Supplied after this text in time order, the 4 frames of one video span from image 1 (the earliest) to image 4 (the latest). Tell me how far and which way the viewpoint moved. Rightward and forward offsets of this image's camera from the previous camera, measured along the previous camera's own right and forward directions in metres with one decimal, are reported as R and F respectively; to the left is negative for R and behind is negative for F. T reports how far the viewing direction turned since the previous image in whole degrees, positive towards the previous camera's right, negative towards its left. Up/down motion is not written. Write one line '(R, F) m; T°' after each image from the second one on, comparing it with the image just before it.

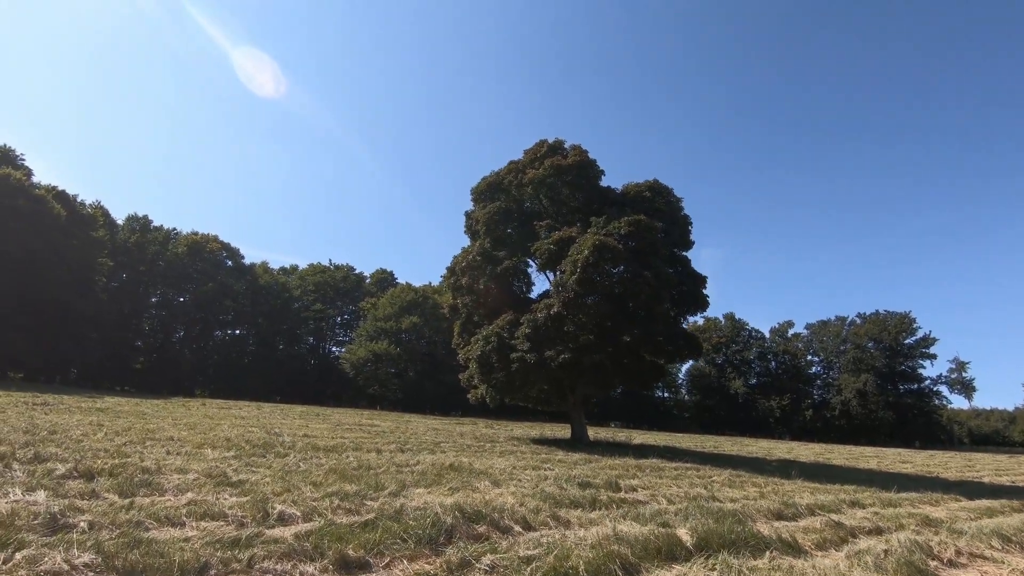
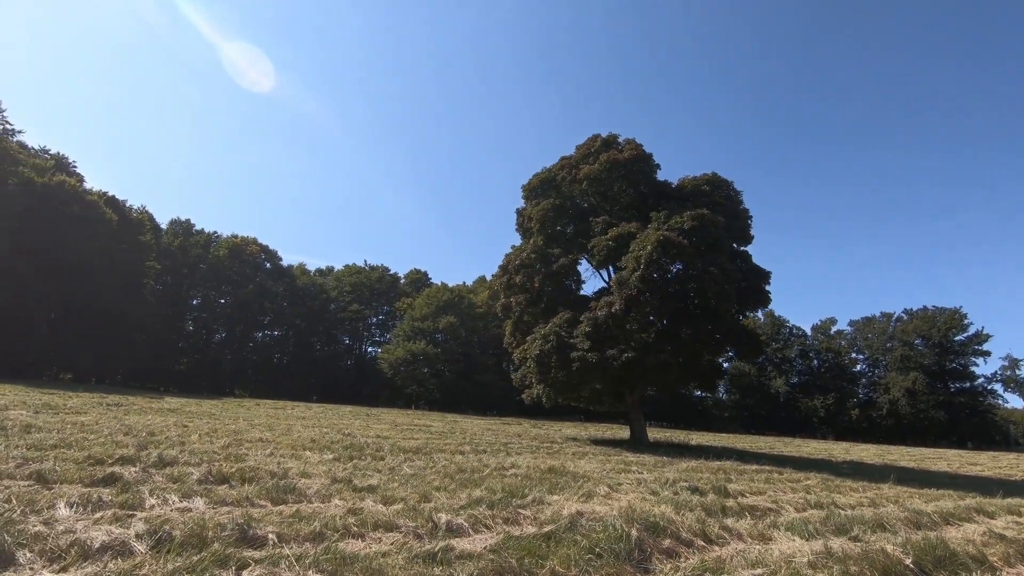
(-1.0, +0.3) m; -3°
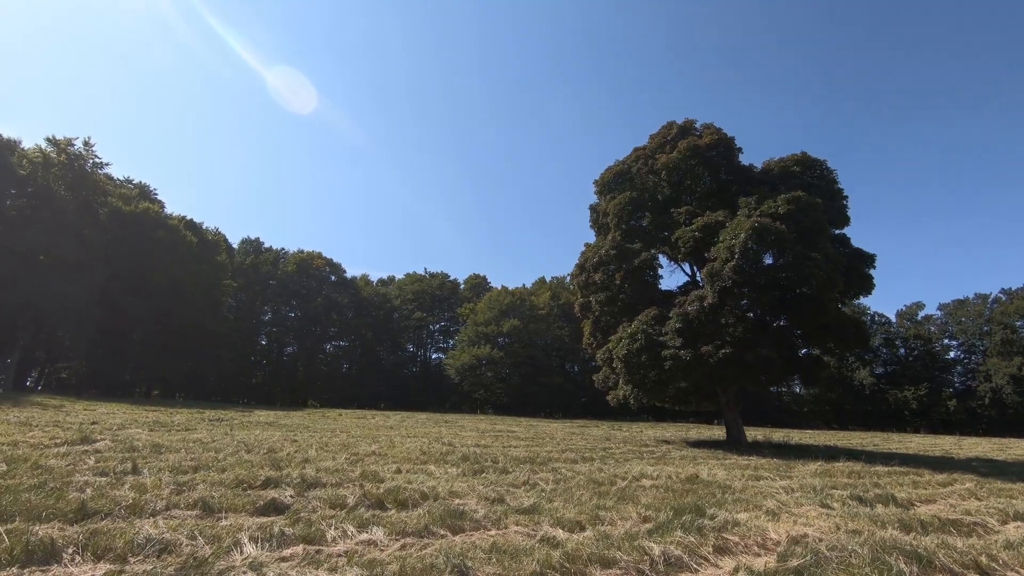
(-0.9, +0.4) m; -5°
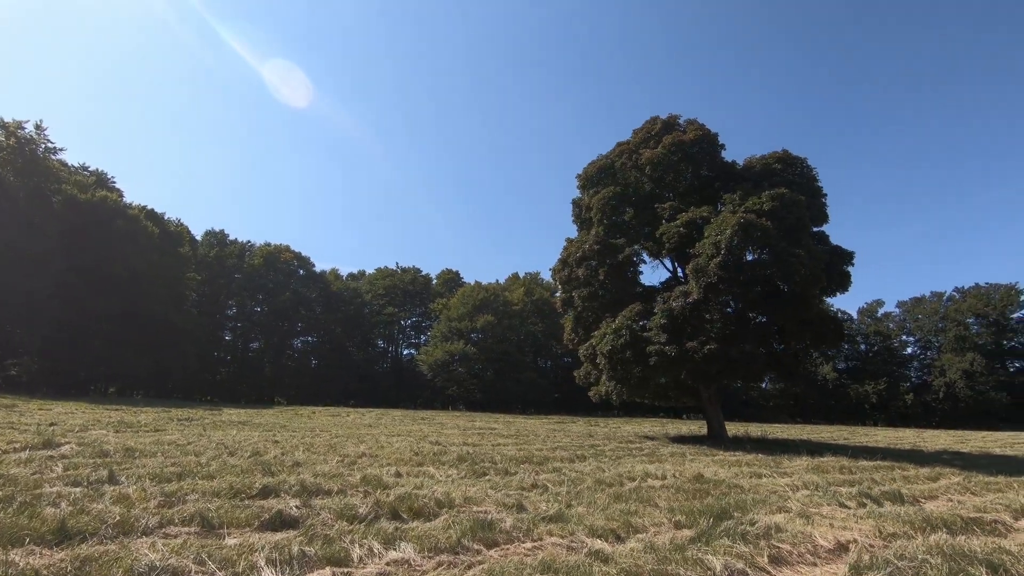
(-0.4, +0.3) m; +3°
